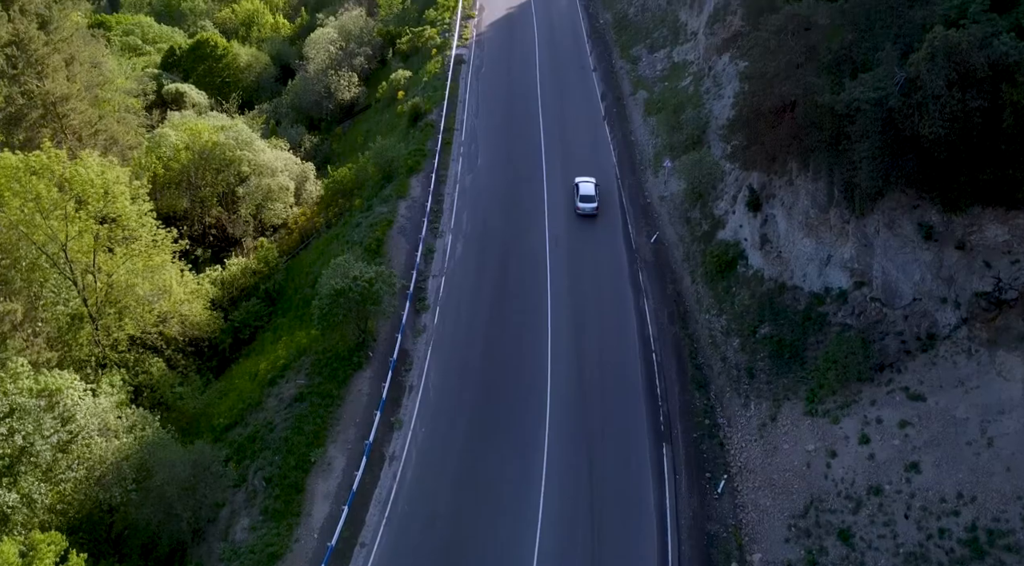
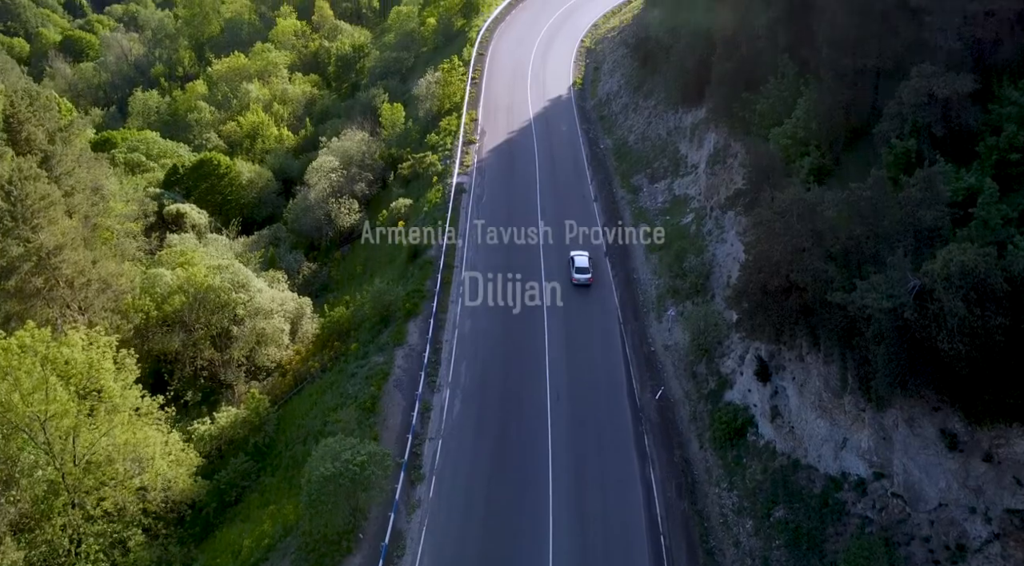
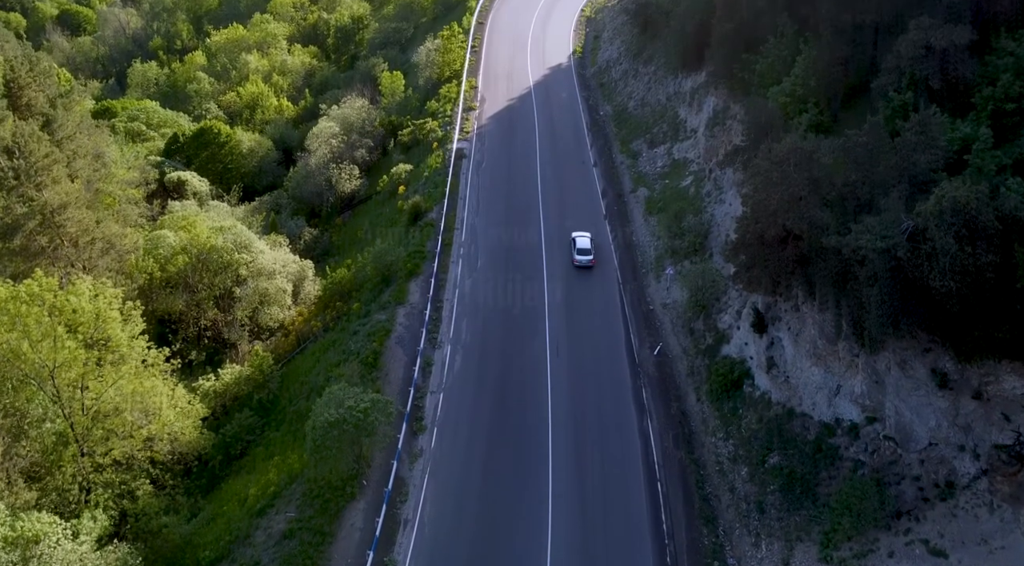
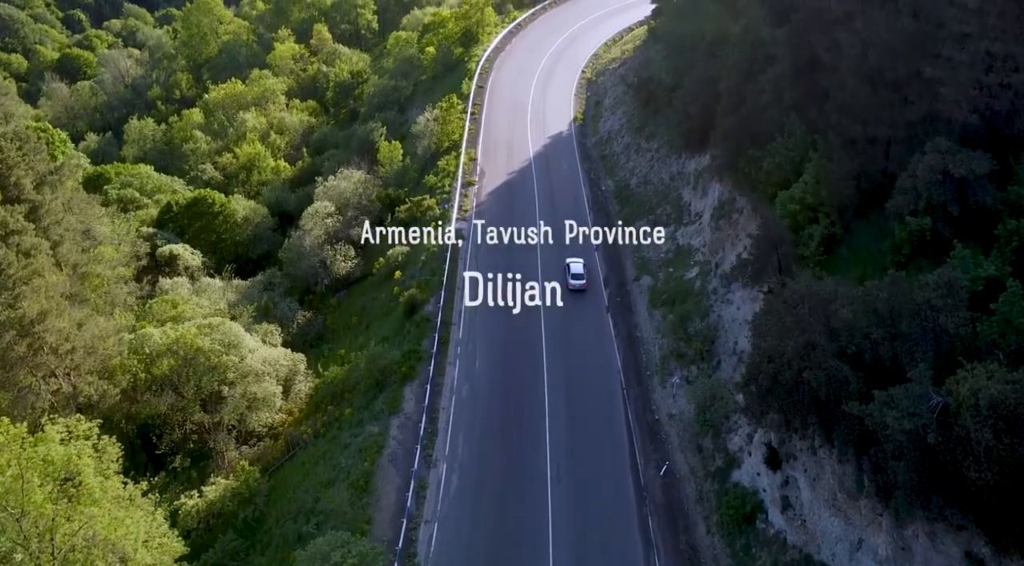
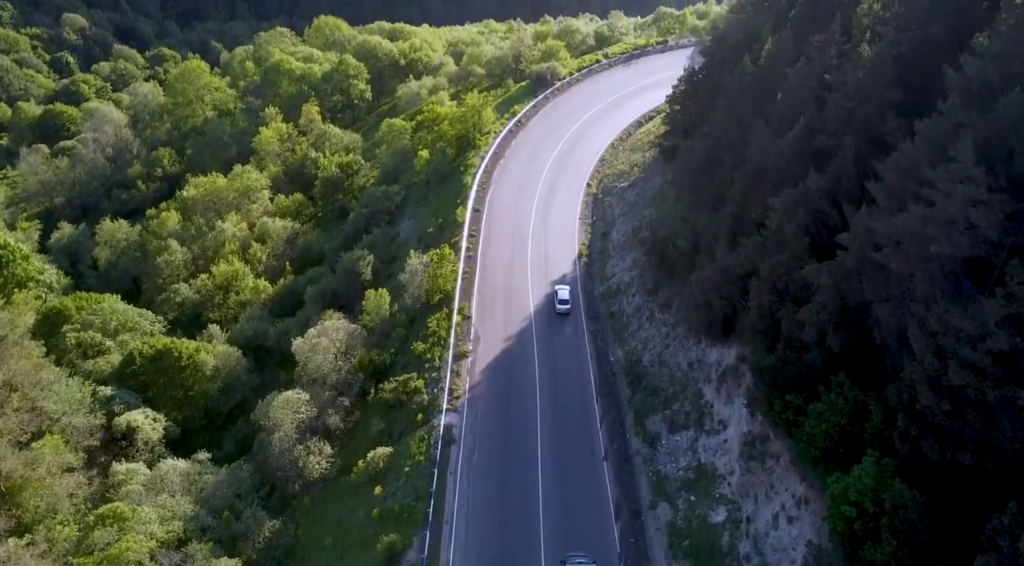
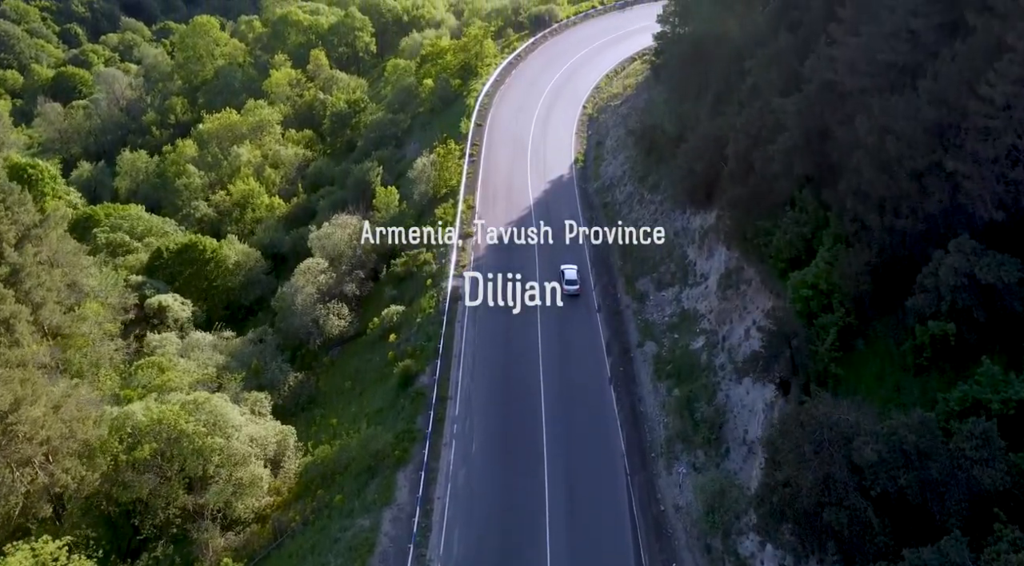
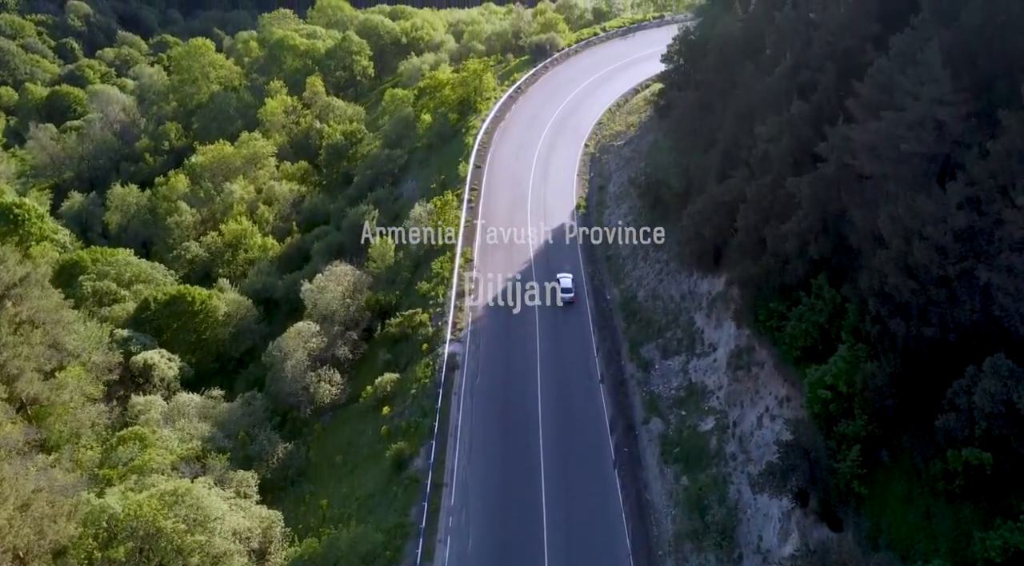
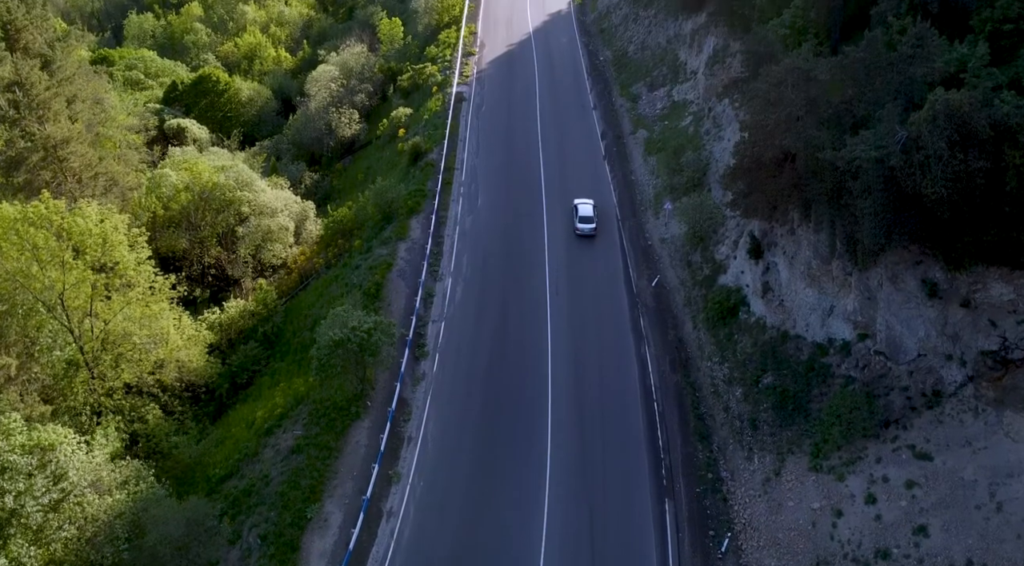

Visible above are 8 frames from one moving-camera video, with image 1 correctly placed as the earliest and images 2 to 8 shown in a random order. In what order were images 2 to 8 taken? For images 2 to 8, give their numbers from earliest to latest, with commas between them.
8, 3, 2, 4, 6, 7, 5
